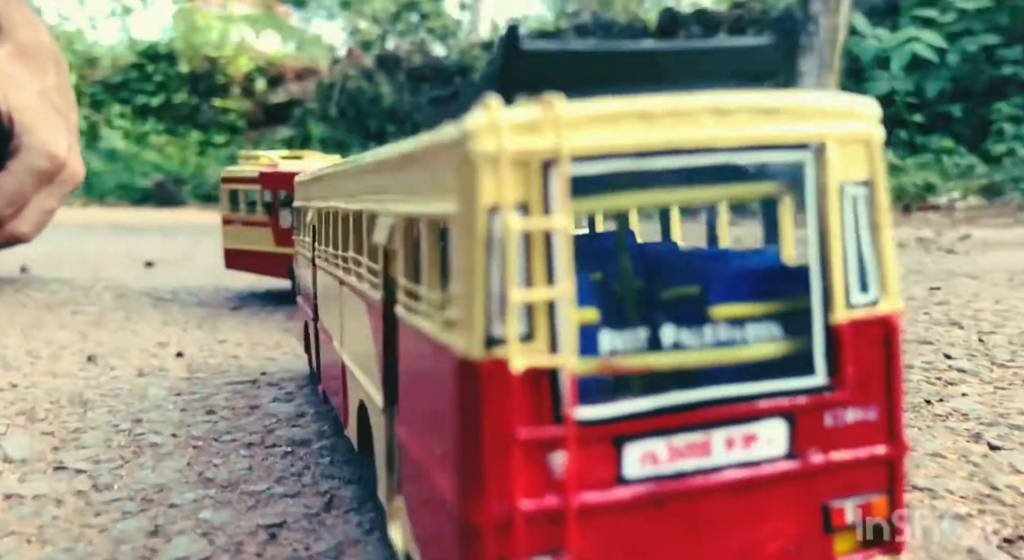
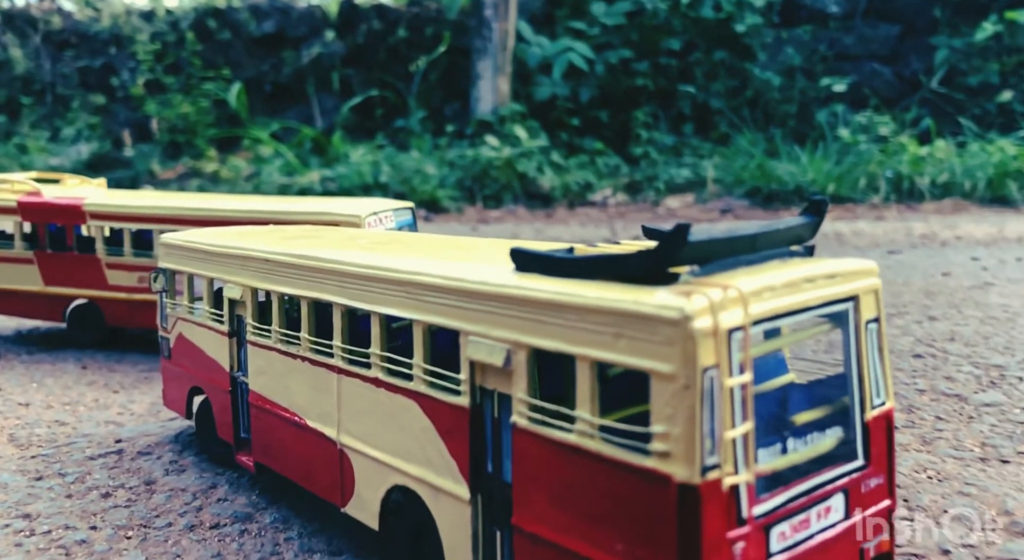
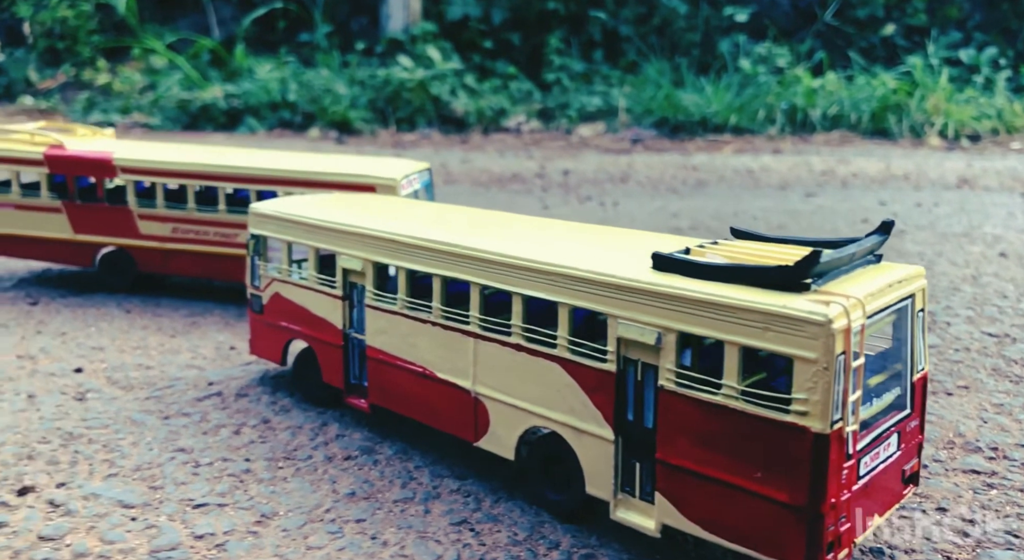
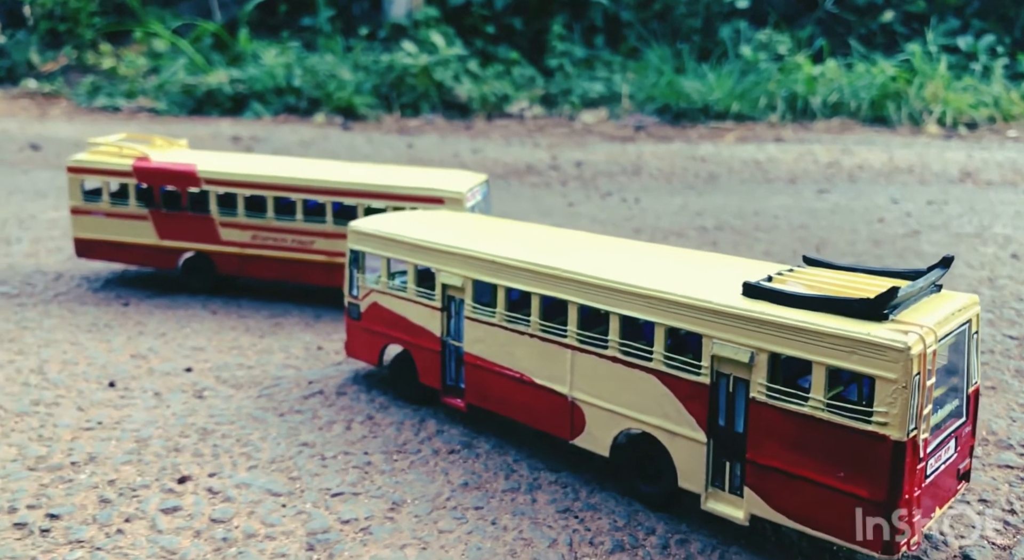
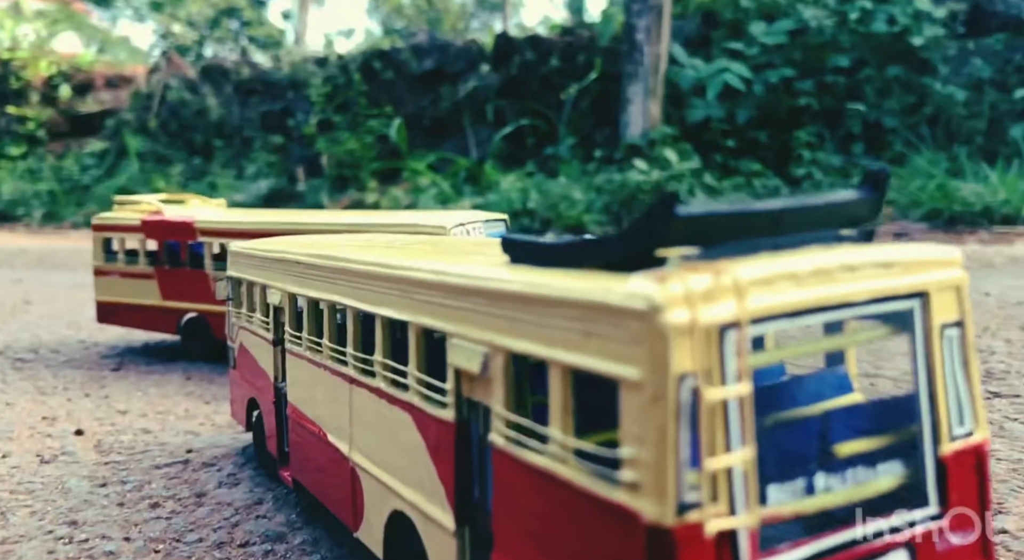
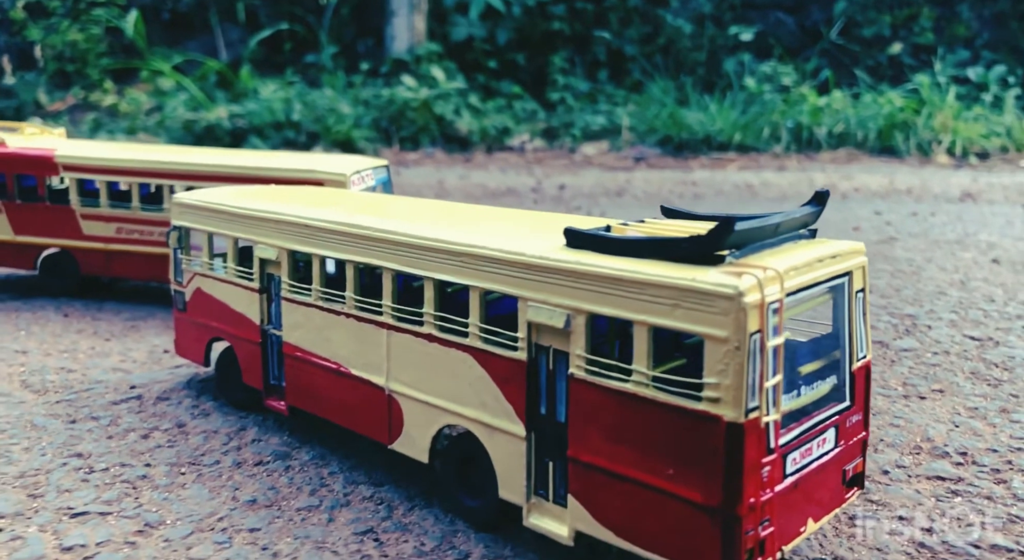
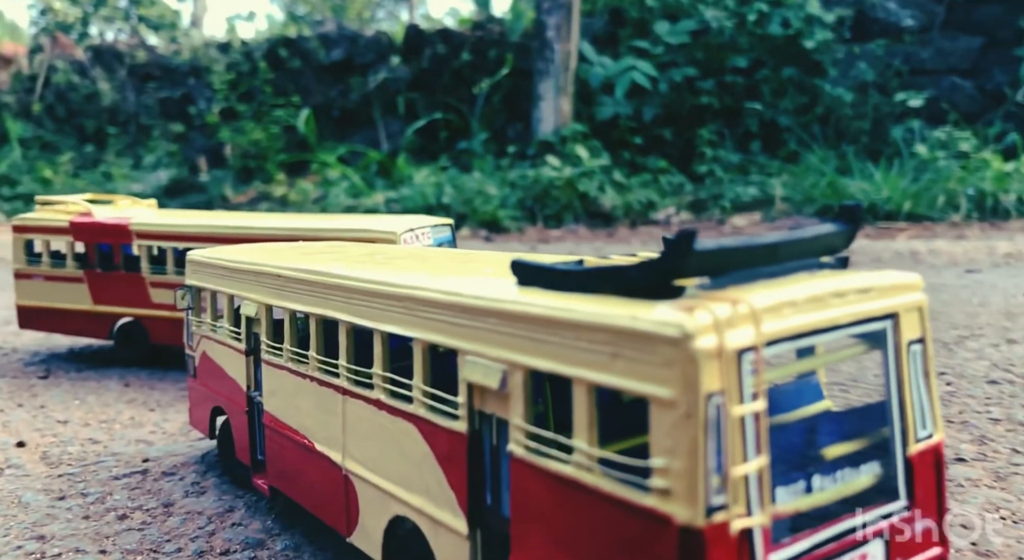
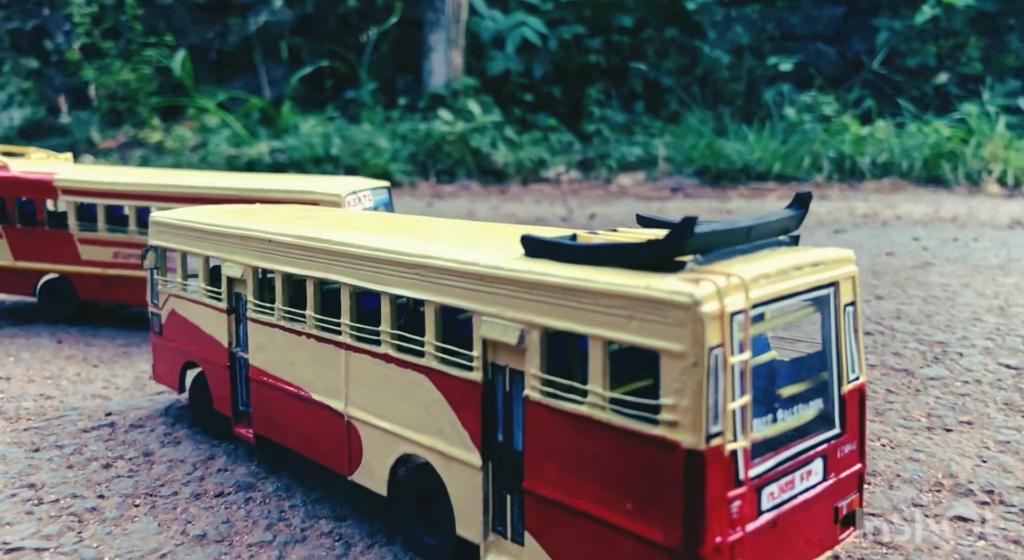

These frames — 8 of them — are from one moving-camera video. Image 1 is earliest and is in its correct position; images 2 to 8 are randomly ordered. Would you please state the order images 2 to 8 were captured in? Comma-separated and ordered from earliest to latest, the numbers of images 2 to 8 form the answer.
5, 7, 2, 8, 6, 3, 4
